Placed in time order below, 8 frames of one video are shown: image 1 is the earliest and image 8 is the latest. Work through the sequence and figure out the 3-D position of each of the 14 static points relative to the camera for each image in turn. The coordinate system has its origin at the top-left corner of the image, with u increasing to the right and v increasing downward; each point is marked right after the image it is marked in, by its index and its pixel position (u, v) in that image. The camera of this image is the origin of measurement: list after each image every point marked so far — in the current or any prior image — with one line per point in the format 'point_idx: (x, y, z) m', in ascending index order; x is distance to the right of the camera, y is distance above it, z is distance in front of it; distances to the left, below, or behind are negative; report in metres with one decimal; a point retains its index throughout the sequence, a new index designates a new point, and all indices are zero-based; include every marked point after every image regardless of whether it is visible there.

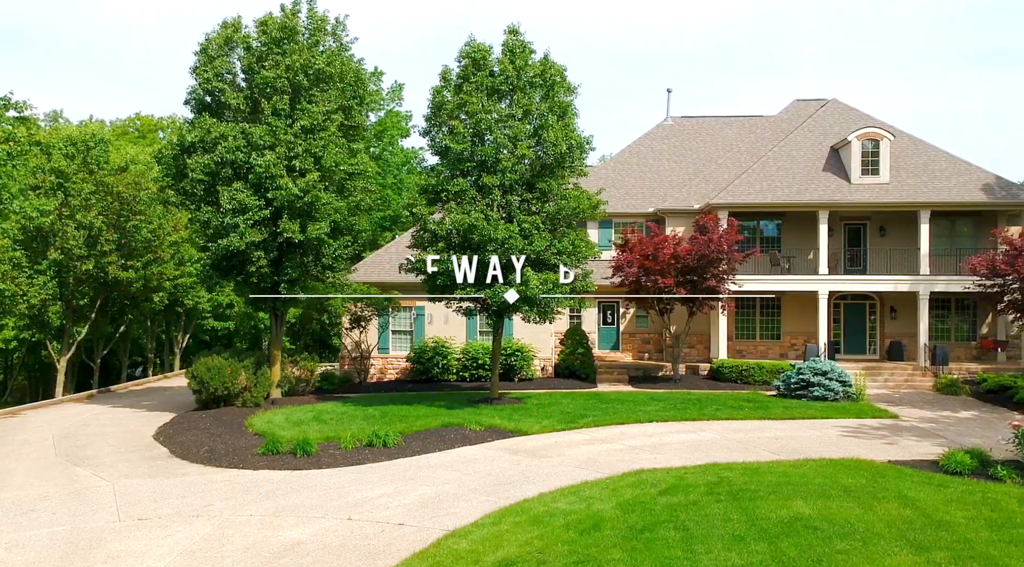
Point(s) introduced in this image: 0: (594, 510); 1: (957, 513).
0: (+0.9, -2.5, +8.7) m
1: (+4.7, -2.5, +8.3) m
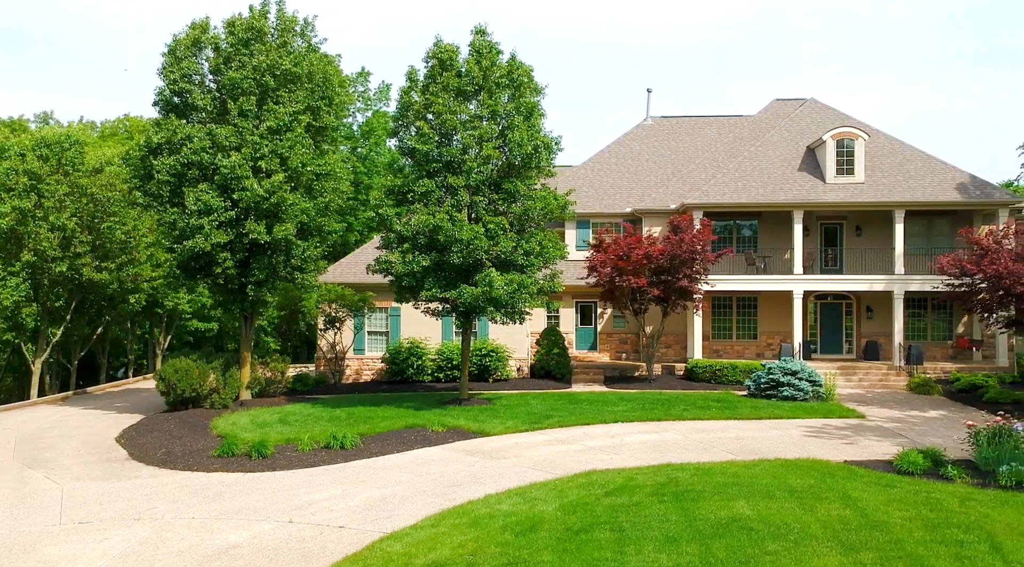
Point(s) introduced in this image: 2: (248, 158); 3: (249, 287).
0: (+0.3, -2.5, +8.7) m
1: (+4.1, -2.5, +8.3) m
2: (-5.4, +2.6, +16.0) m
3: (-5.7, -0.1, +16.7) m
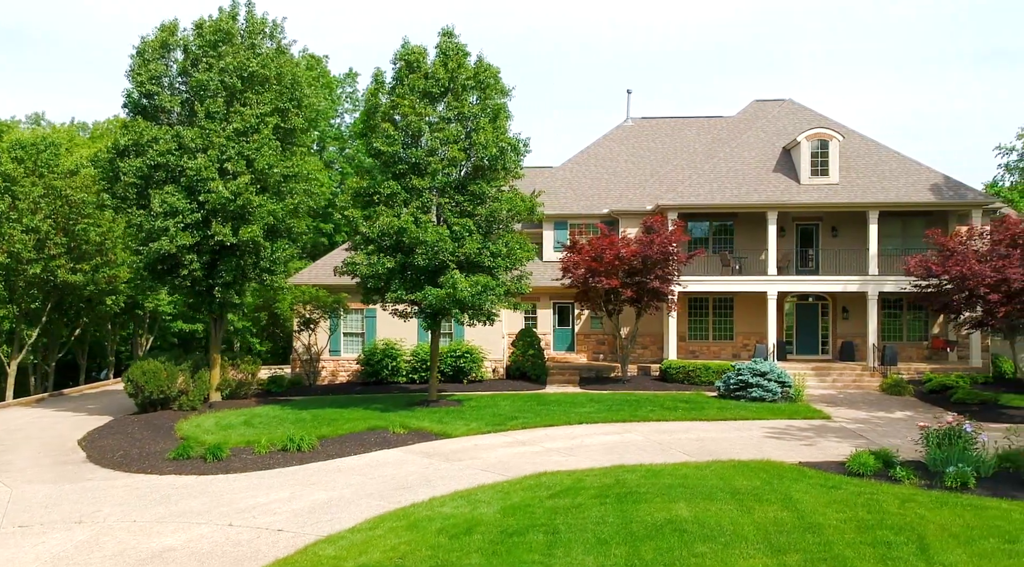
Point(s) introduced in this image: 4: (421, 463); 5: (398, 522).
0: (-0.4, -2.6, +8.7) m
1: (+3.4, -2.5, +8.4) m
2: (-6.1, +2.5, +16.0) m
3: (-6.4, -0.1, +16.7) m
4: (-1.4, -2.7, +11.6) m
5: (-1.2, -2.6, +8.4) m
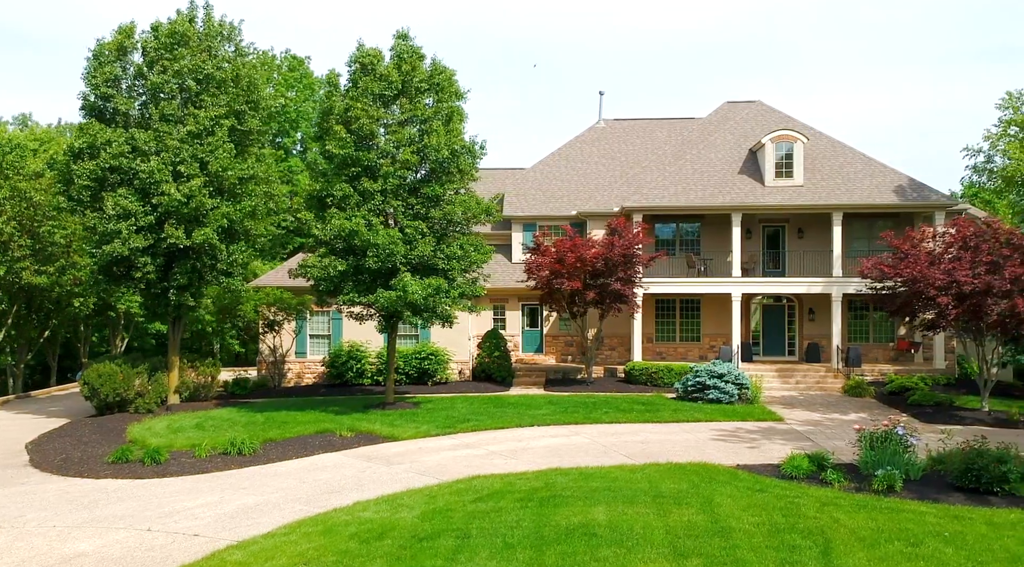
0: (-1.3, -2.6, +8.7) m
1: (+2.5, -2.5, +8.4) m
2: (-7.1, +2.5, +16.0) m
3: (-7.3, -0.2, +16.7) m
4: (-2.3, -2.7, +11.6) m
5: (-2.1, -2.6, +8.4) m
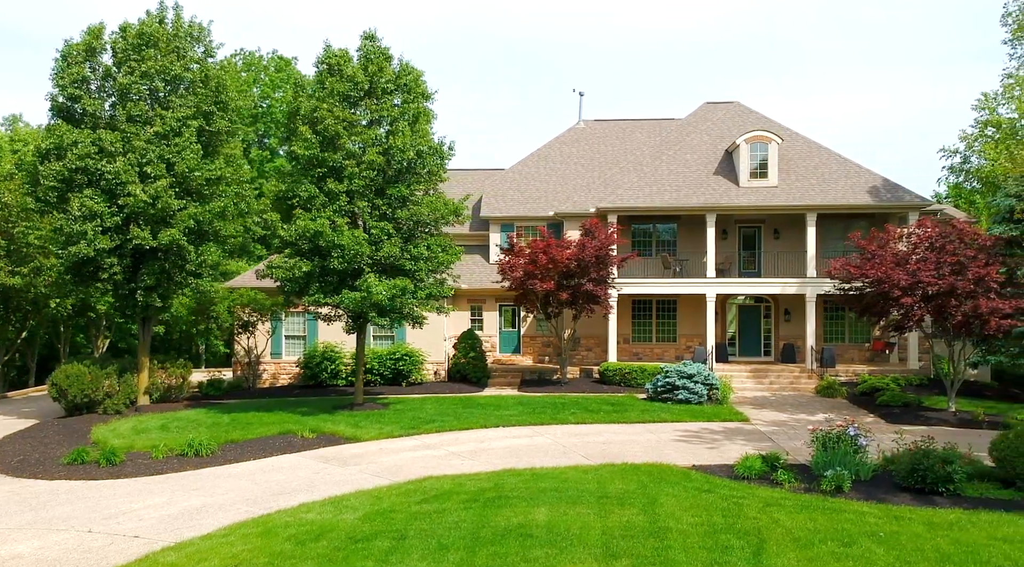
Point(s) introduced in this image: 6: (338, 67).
0: (-2.0, -2.6, +8.7) m
1: (+1.9, -2.6, +8.4) m
2: (-7.8, +2.5, +16.0) m
3: (-8.0, -0.2, +16.7) m
4: (-2.9, -2.7, +11.6) m
5: (-2.8, -2.6, +8.4) m
6: (-3.6, +4.5, +16.1) m
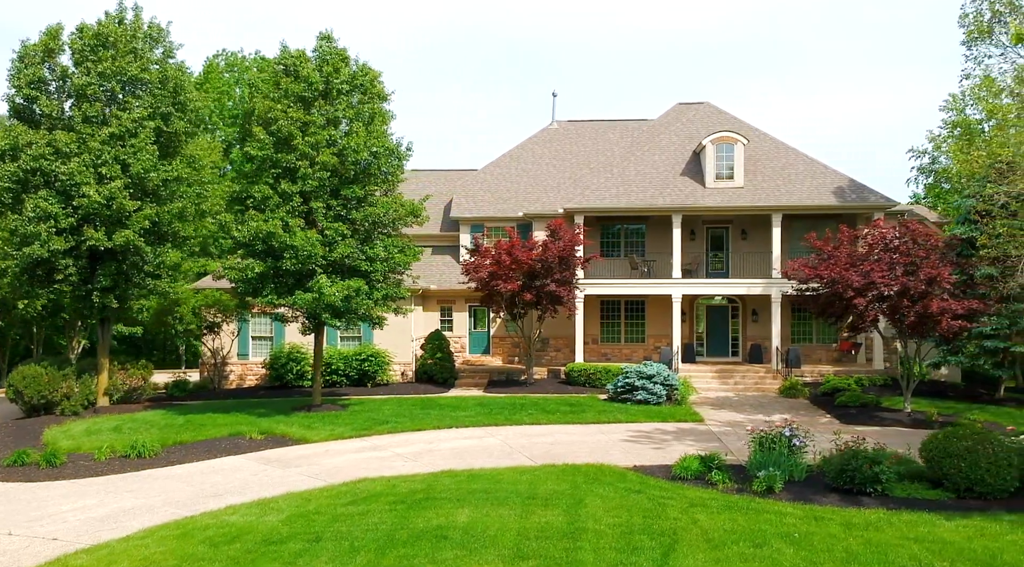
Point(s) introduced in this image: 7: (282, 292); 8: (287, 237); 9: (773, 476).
0: (-2.8, -2.6, +8.7) m
1: (+1.0, -2.6, +8.4) m
2: (-8.7, +2.4, +16.0) m
3: (-8.9, -0.2, +16.7) m
4: (-3.8, -2.8, +11.6) m
5: (-3.6, -2.6, +8.4) m
6: (-4.5, +4.5, +16.0) m
7: (-4.6, -0.2, +15.6) m
8: (-4.3, +0.9, +14.9) m
9: (+3.4, -2.5, +10.1) m
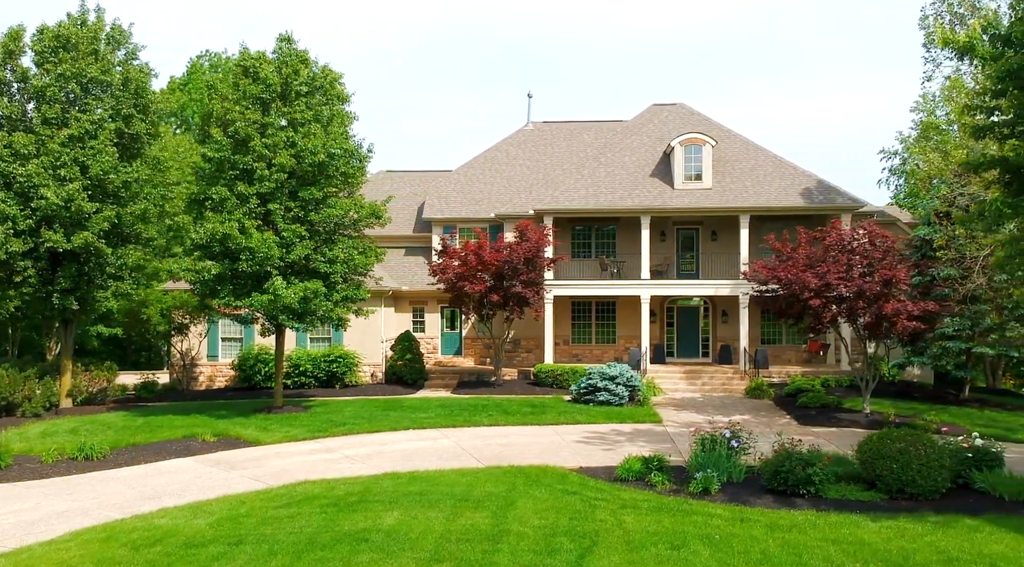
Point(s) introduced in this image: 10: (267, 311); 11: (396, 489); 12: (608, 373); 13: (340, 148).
0: (-3.6, -2.7, +8.7) m
1: (+0.2, -2.6, +8.5) m
2: (-9.5, +2.4, +16.0) m
3: (-9.7, -0.3, +16.6) m
4: (-4.6, -2.8, +11.6) m
5: (-4.4, -2.7, +8.4) m
6: (-5.3, +4.4, +16.0) m
7: (-5.4, -0.2, +15.6) m
8: (-5.1, +0.8, +14.9) m
9: (+2.6, -2.5, +10.1) m
10: (-4.8, -0.5, +15.4) m
11: (-1.5, -2.7, +10.1) m
12: (+2.2, -2.1, +17.8) m
13: (-3.5, +2.7, +15.9) m
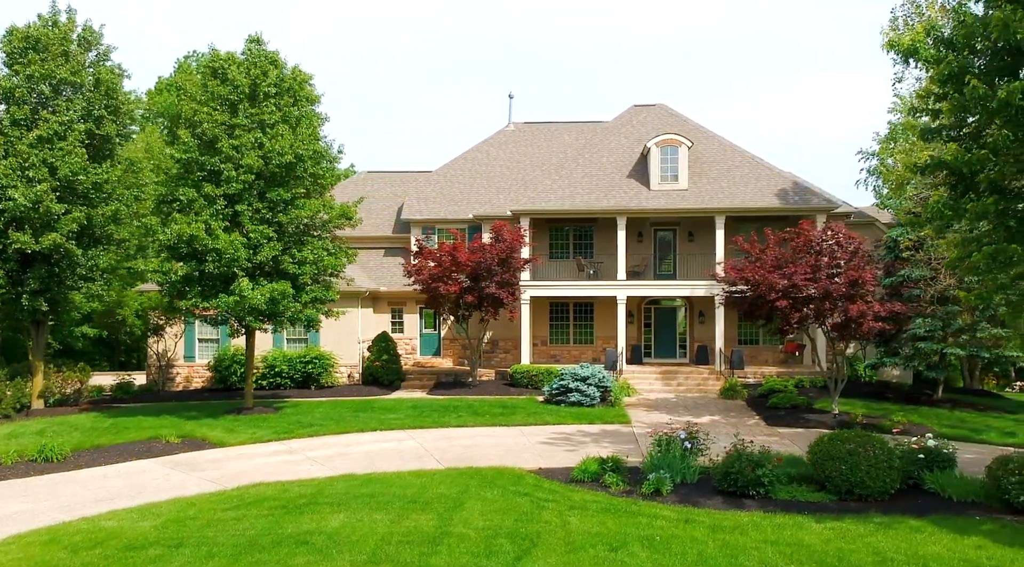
0: (-4.2, -2.7, +8.7) m
1: (-0.4, -2.6, +8.5) m
2: (-10.1, +2.4, +15.9) m
3: (-10.4, -0.3, +16.6) m
4: (-5.3, -2.8, +11.6) m
5: (-5.0, -2.7, +8.4) m
6: (-6.0, +4.4, +16.0) m
7: (-6.1, -0.2, +15.6) m
8: (-5.8, +0.8, +14.9) m
9: (+1.9, -2.5, +10.2) m
10: (-5.4, -0.6, +15.4) m
11: (-2.1, -2.7, +10.2) m
12: (+1.6, -2.1, +17.9) m
13: (-4.1, +2.7, +15.9) m
